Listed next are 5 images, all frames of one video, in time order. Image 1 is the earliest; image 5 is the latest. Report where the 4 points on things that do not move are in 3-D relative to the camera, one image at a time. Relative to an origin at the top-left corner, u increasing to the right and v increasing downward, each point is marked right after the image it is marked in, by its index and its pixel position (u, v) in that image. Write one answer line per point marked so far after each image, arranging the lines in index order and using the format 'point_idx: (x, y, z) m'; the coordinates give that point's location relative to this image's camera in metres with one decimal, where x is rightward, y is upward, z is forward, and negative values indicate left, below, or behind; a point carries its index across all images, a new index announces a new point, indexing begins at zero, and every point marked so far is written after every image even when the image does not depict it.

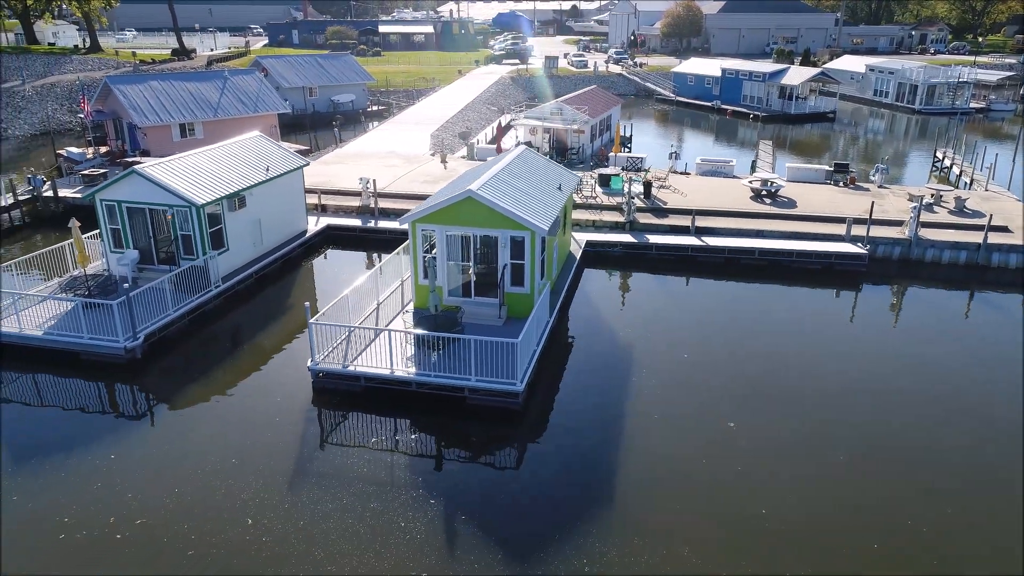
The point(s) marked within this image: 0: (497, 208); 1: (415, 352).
0: (-0.3, +1.7, +14.9) m
1: (-2.0, -1.3, +14.4) m
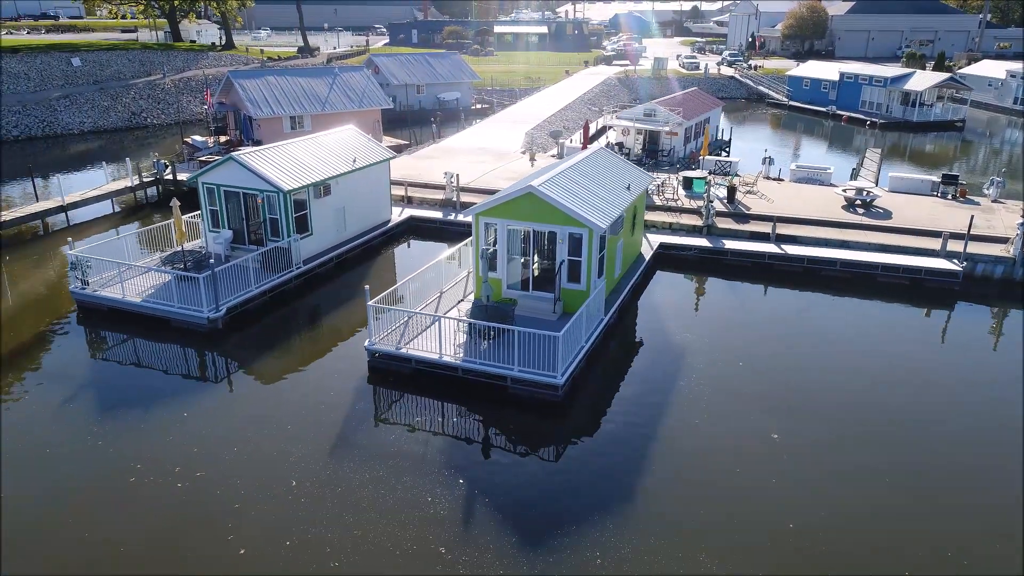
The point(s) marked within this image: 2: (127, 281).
0: (+0.9, +1.8, +15.2) m
1: (-1.0, -1.1, +14.9) m
2: (-9.5, +0.2, +17.6) m
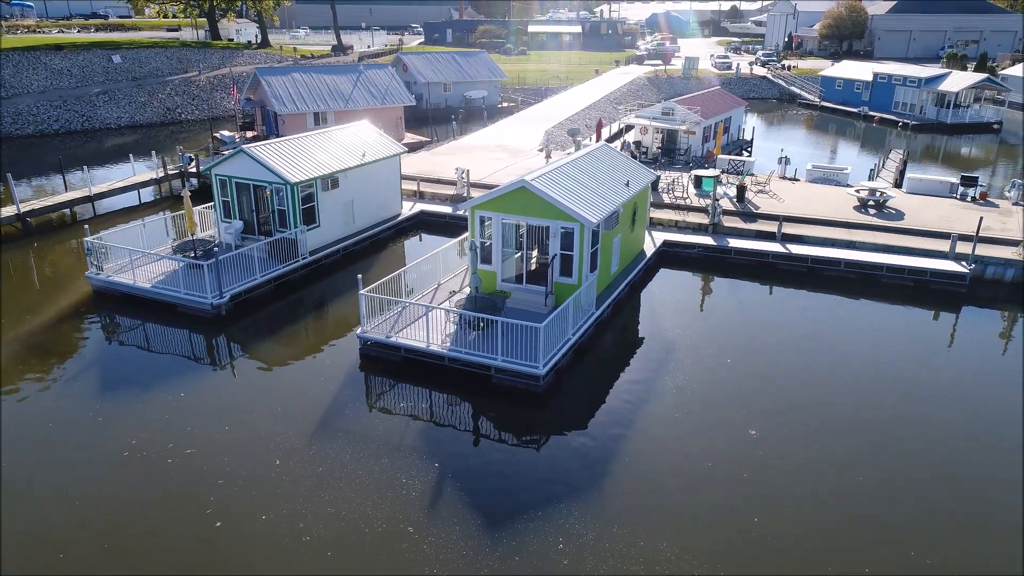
0: (+0.8, +1.9, +15.4) m
1: (-1.2, -0.9, +15.2) m
2: (-9.6, +0.5, +18.3) m
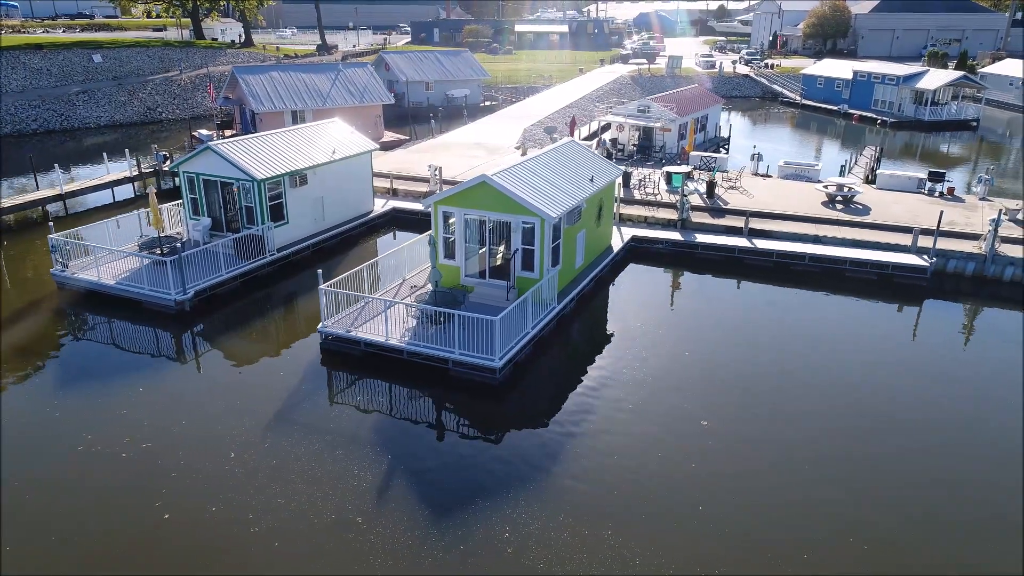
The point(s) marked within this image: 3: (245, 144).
0: (-0.1, +2.0, +15.5) m
1: (-2.0, -0.8, +15.2) m
2: (-10.4, +0.6, +18.3) m
3: (-7.4, +4.0, +19.9) m
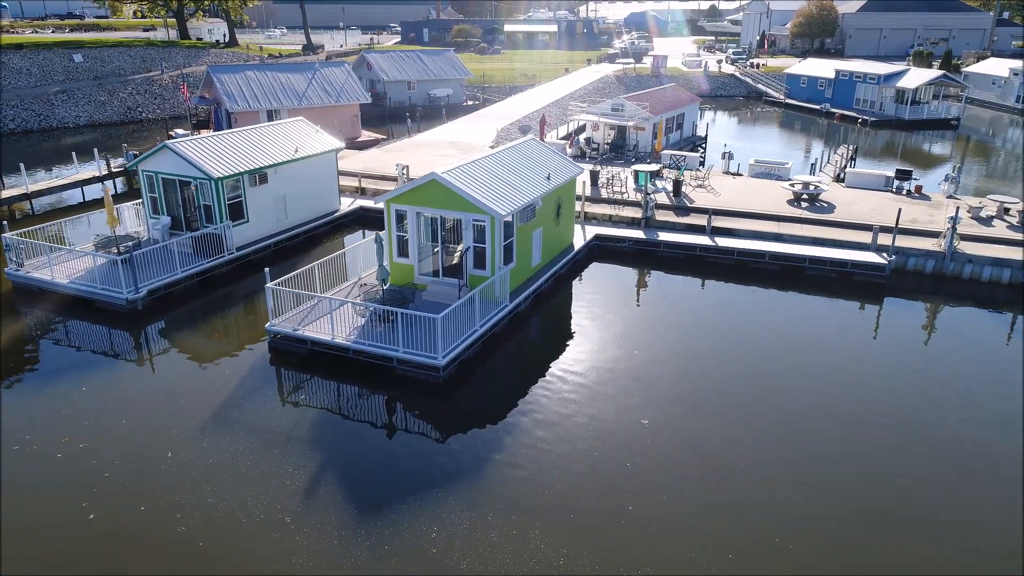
0: (-1.2, +2.1, +15.4) m
1: (-3.1, -0.7, +15.2) m
2: (-11.5, +0.6, +18.2) m
3: (-8.5, +4.0, +19.8) m
